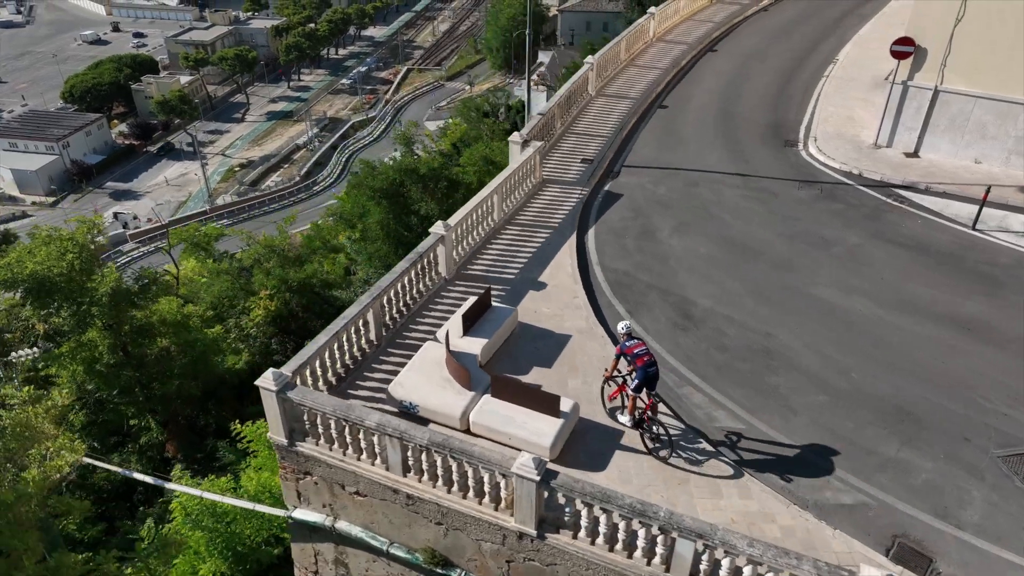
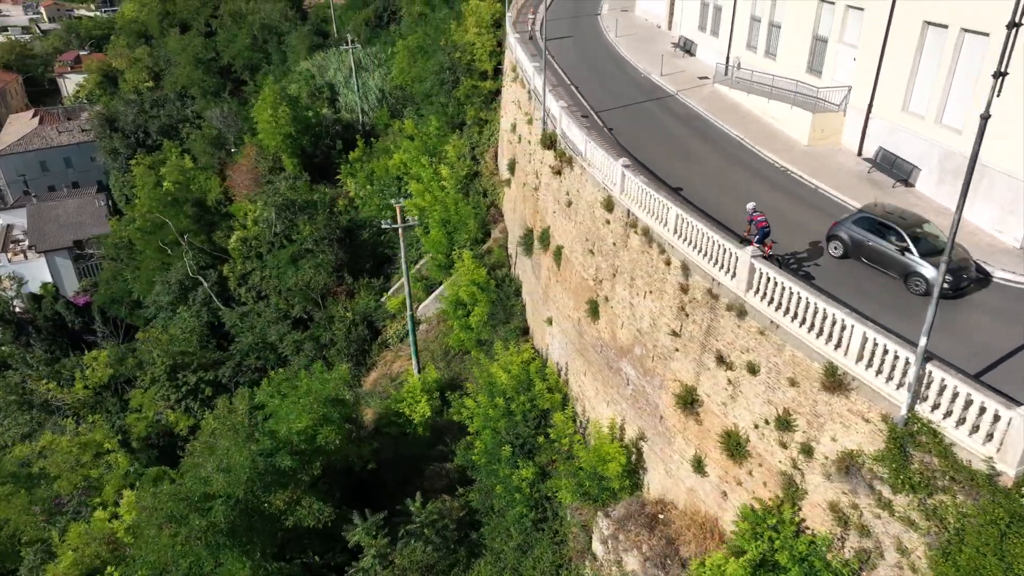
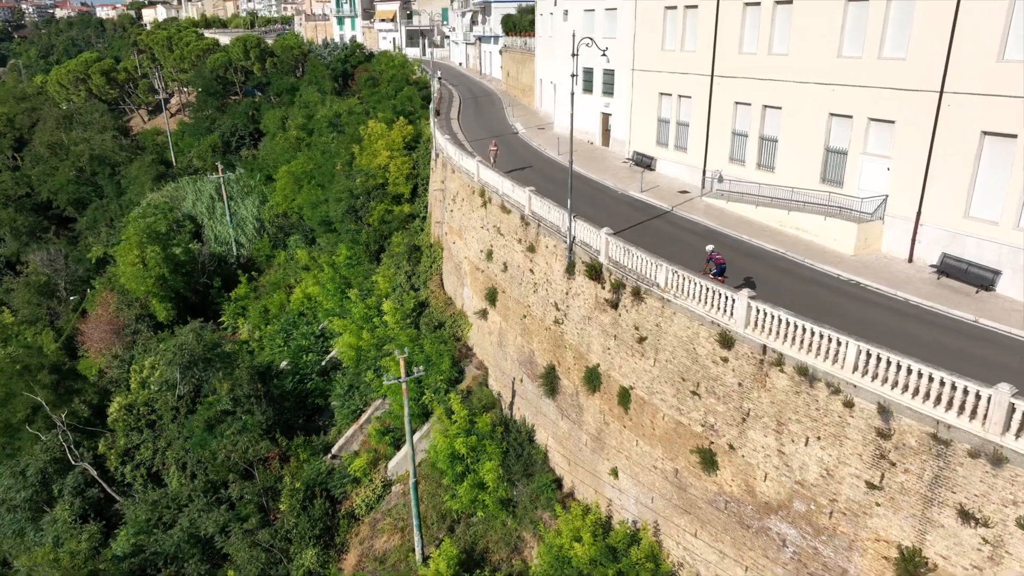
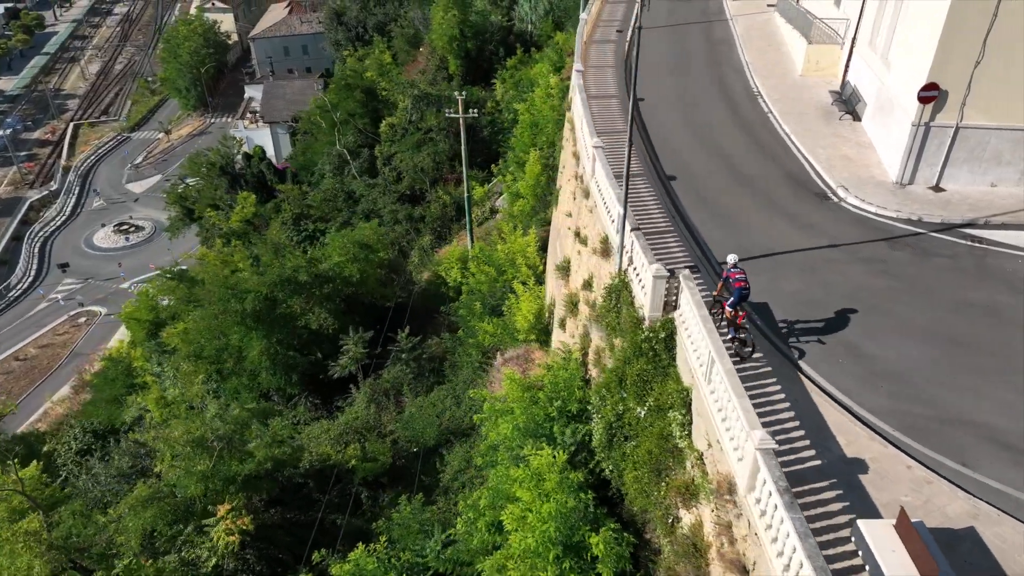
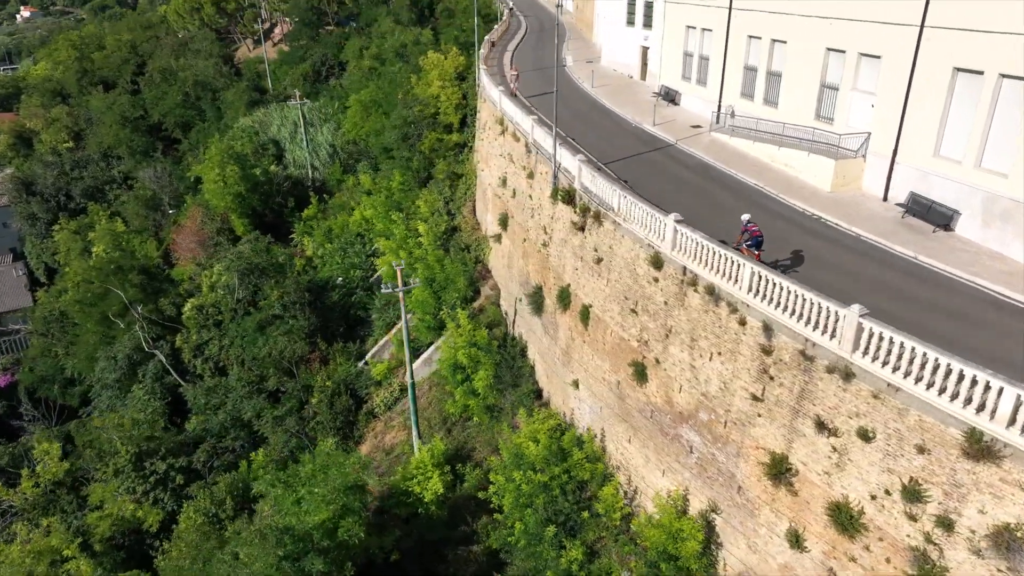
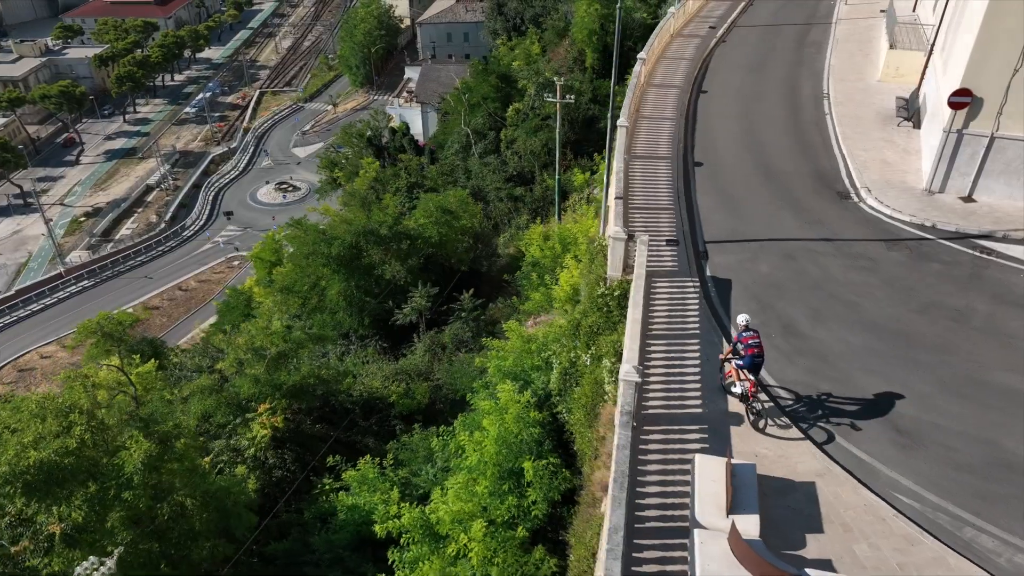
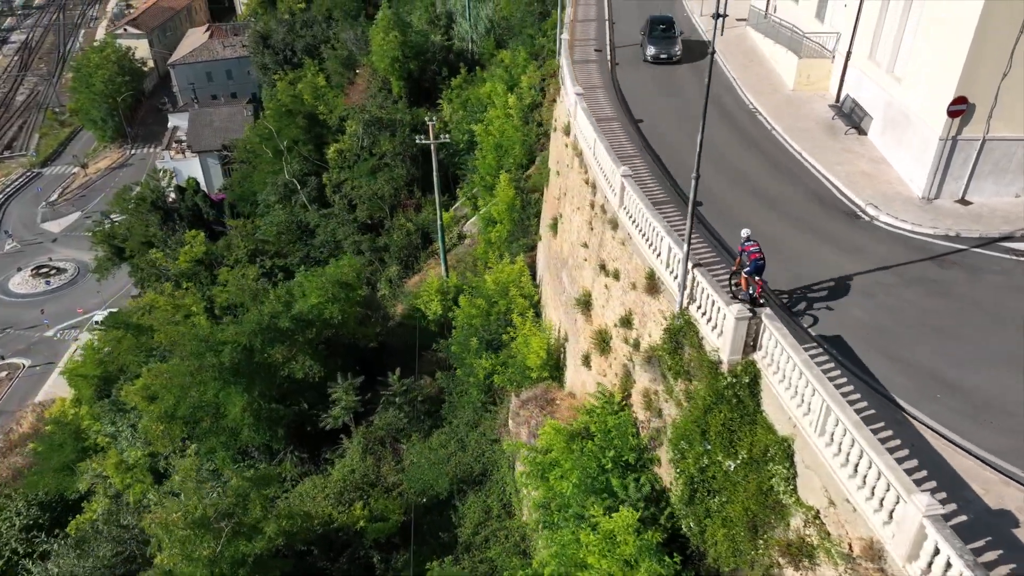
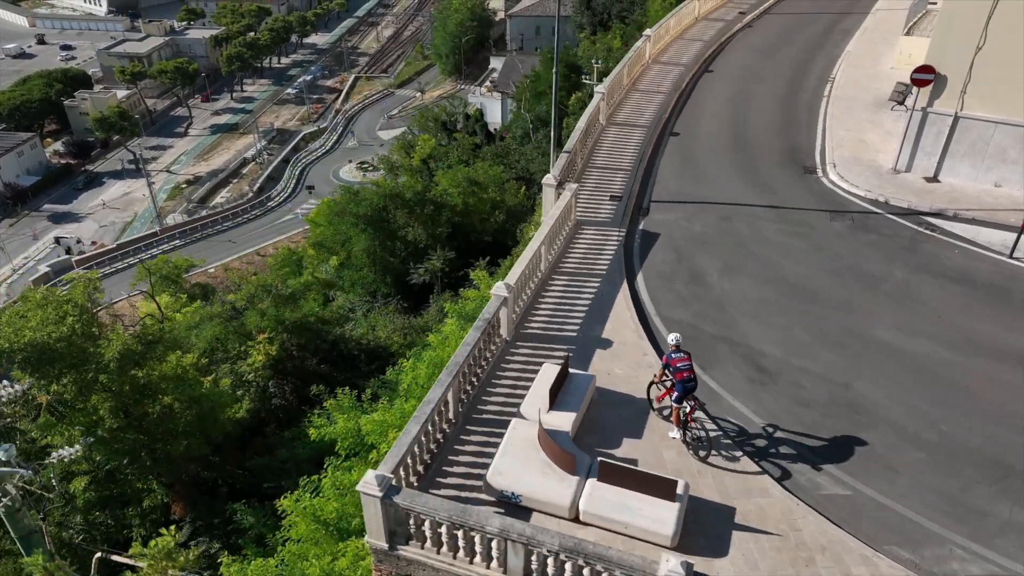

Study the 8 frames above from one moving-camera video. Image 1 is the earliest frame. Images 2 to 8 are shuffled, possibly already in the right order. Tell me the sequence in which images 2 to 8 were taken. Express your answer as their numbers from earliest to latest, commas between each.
8, 6, 4, 7, 2, 5, 3
